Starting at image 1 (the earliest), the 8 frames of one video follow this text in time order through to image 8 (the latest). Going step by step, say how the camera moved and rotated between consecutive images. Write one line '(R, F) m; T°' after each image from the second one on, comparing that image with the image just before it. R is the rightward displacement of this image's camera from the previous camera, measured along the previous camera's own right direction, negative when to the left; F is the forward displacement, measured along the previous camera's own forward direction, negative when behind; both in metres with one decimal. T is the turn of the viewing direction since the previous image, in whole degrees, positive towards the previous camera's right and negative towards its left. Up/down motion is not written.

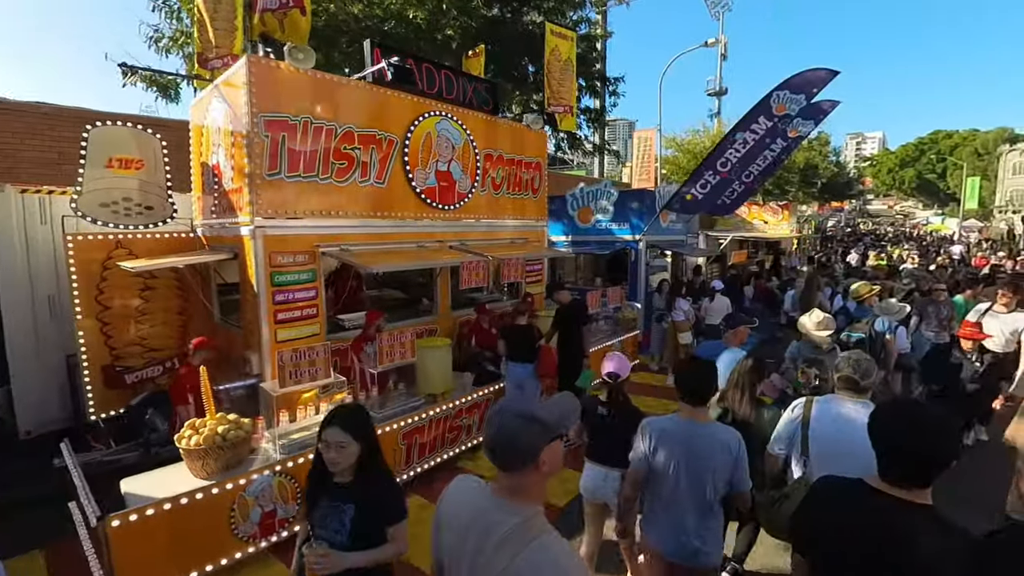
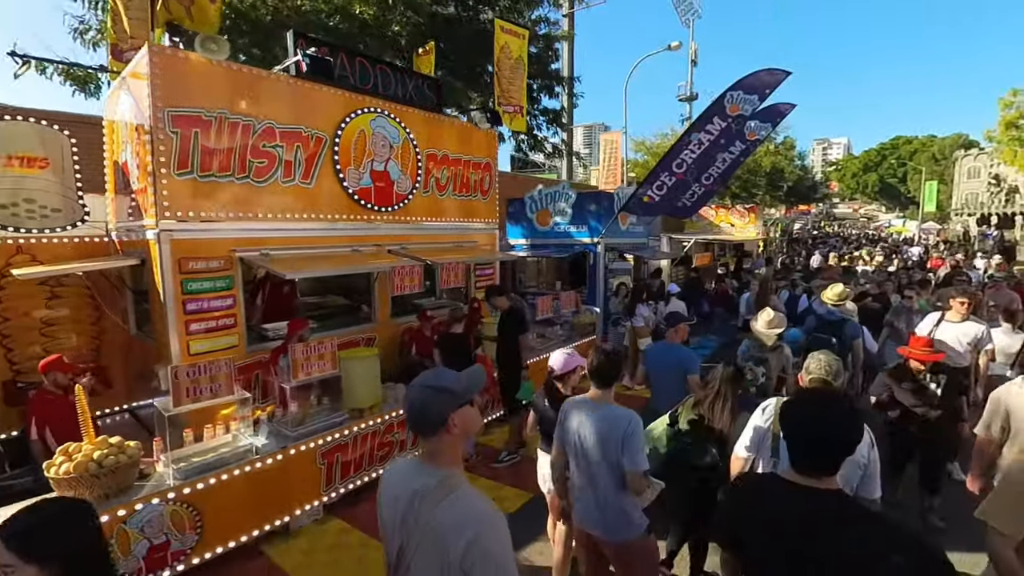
(+0.4, +0.3) m; +2°
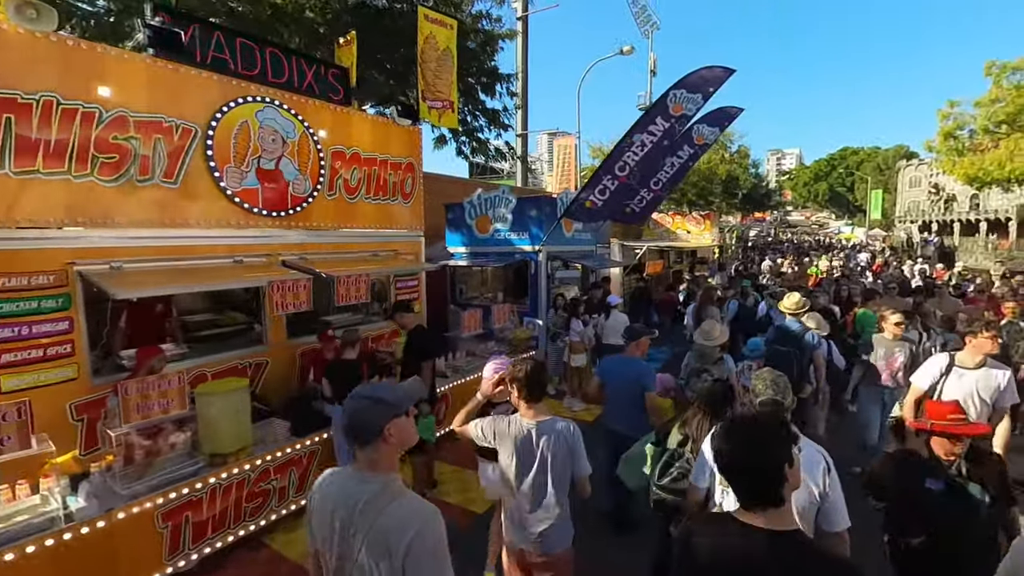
(+0.6, +0.7) m; +4°
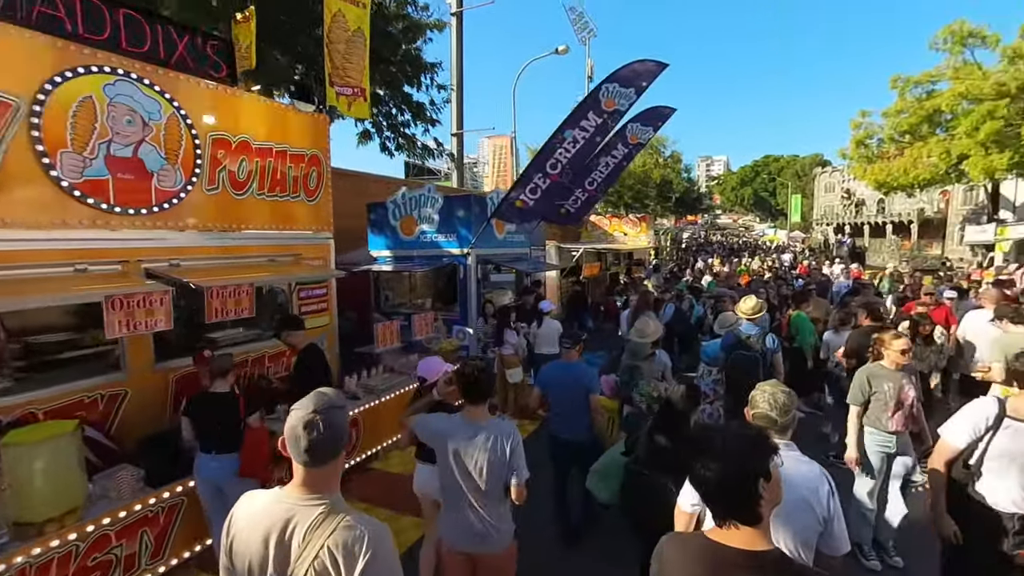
(+0.3, +0.6) m; +6°
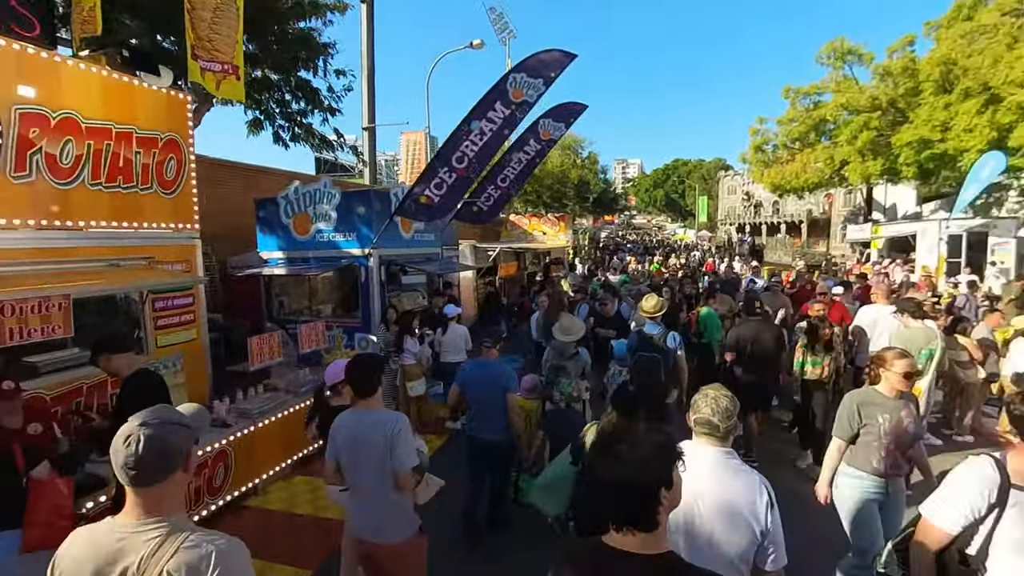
(+0.2, +0.5) m; +9°
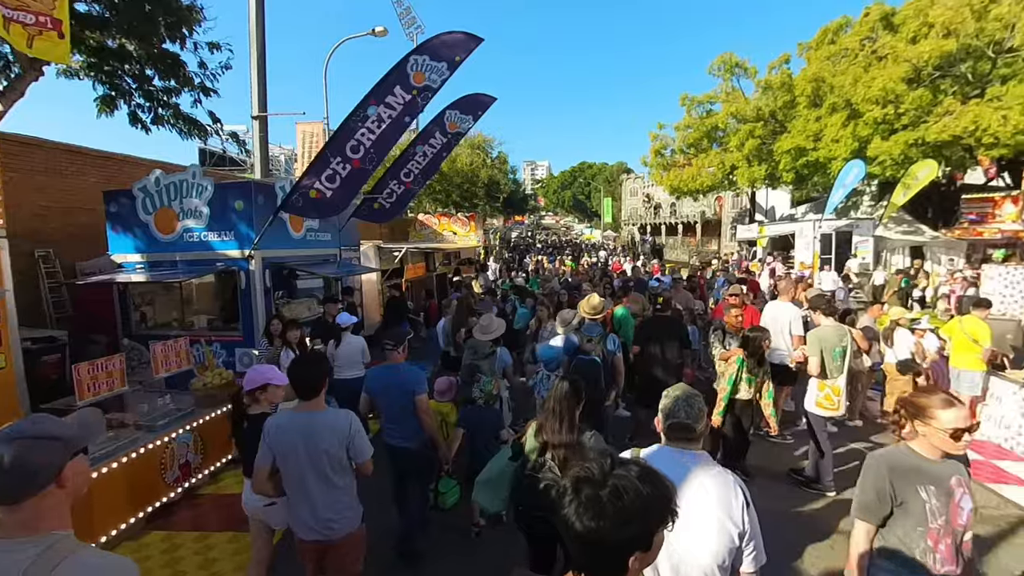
(+0.1, +0.5) m; +10°
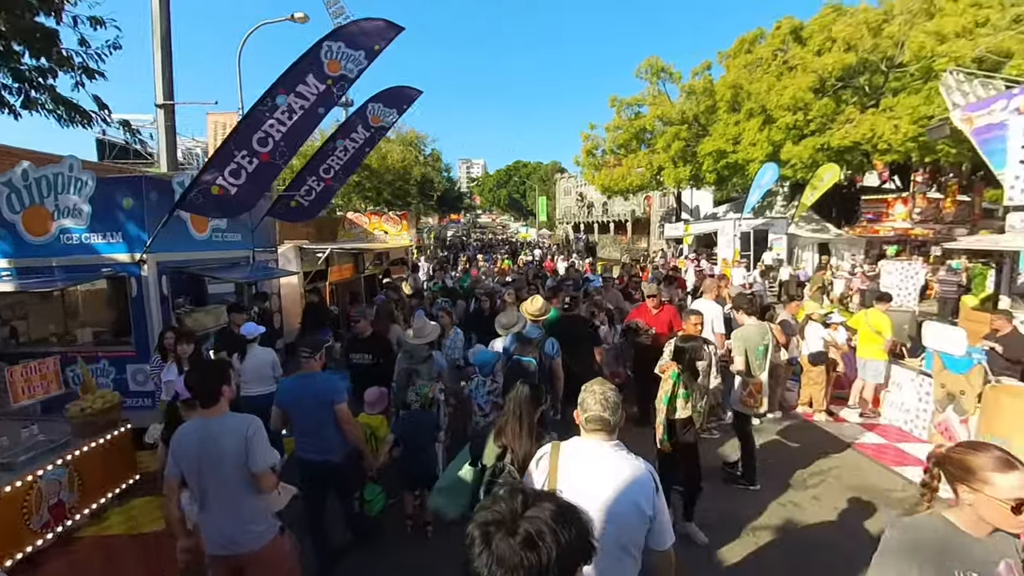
(+0.1, +0.3) m; +7°
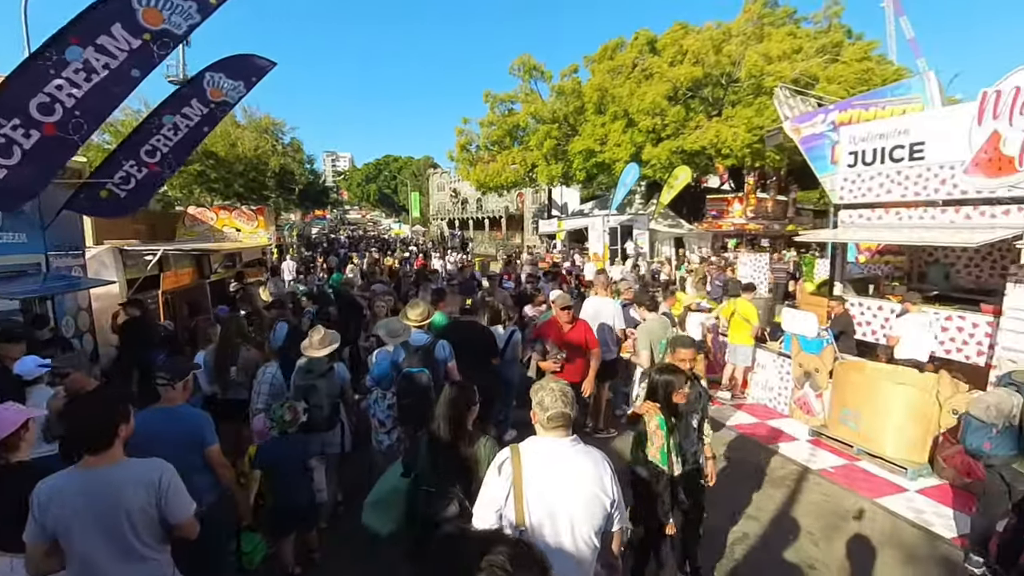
(-0.1, +0.7) m; +14°
